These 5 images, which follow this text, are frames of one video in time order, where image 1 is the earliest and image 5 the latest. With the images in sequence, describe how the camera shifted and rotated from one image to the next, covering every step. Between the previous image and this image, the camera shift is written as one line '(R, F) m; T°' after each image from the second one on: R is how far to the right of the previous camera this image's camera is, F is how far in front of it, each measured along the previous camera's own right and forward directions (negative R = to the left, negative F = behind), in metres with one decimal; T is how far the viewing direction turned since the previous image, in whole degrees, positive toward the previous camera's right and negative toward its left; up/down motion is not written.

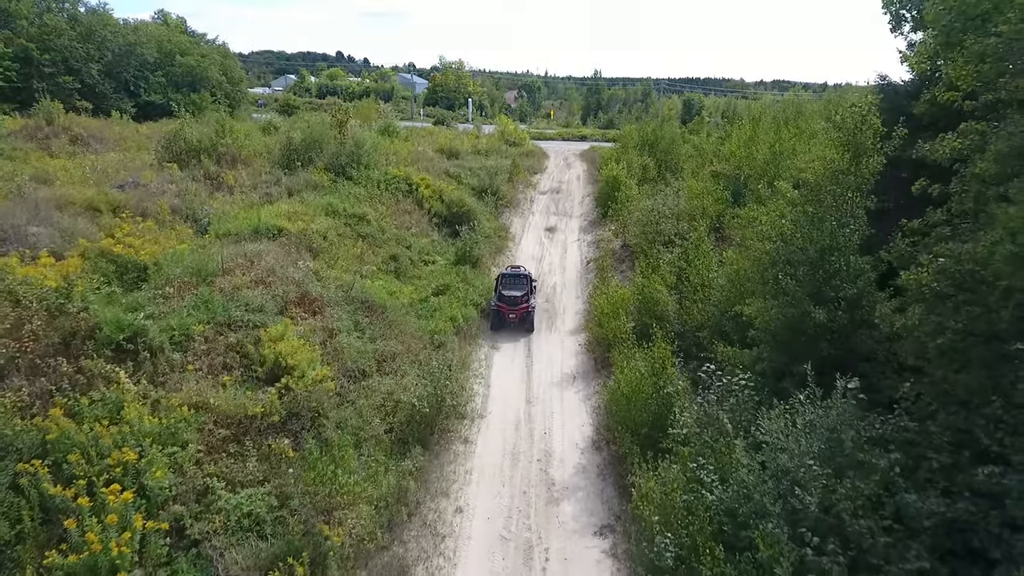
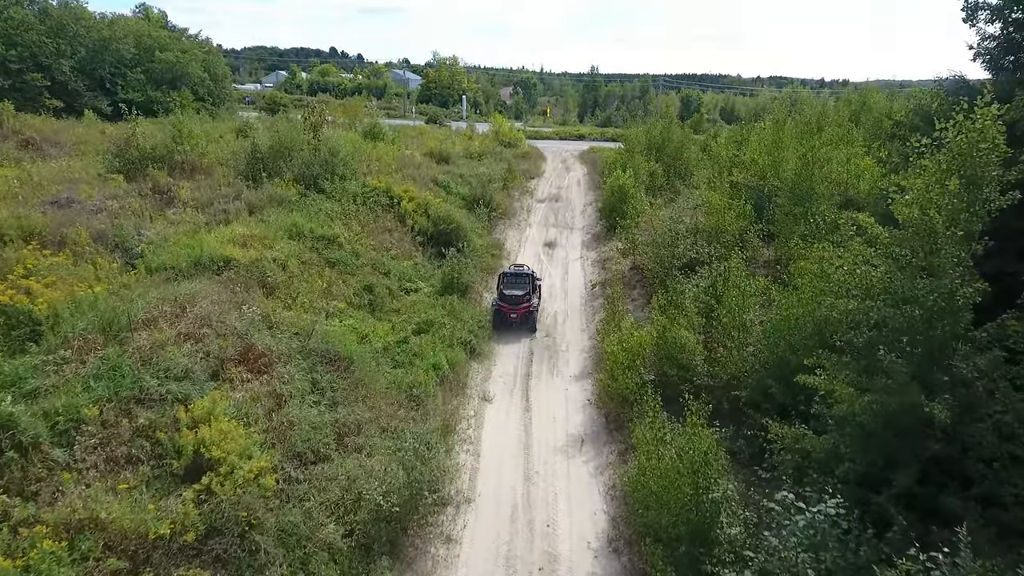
(0.0, +3.0) m; 0°
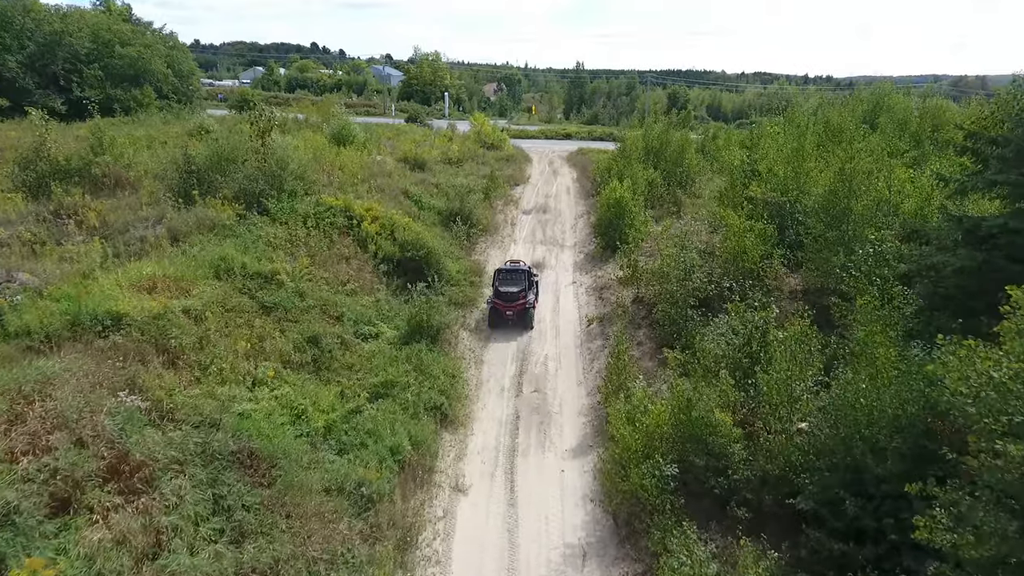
(+0.1, +3.4) m; +1°
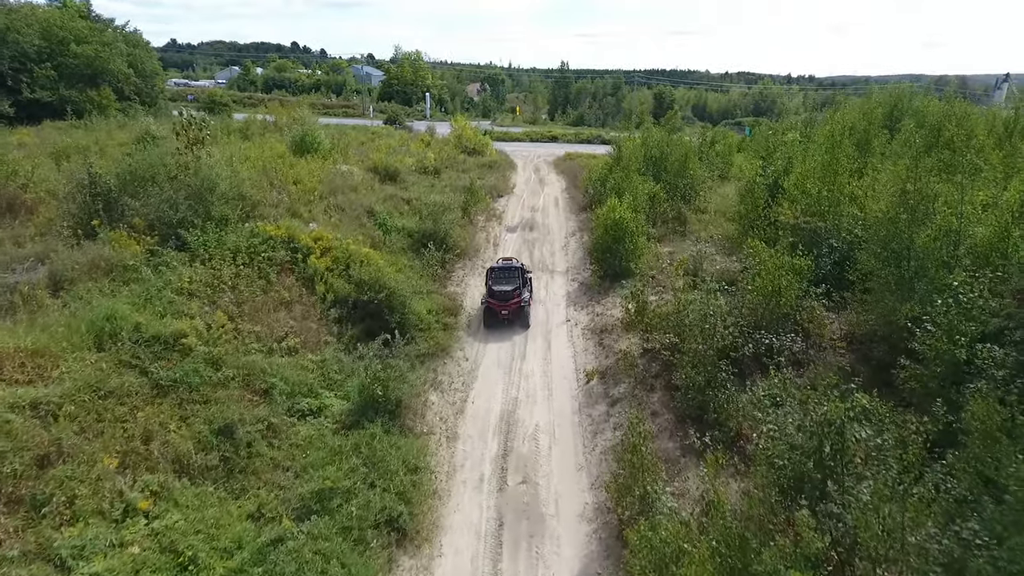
(+0.1, +3.5) m; +1°
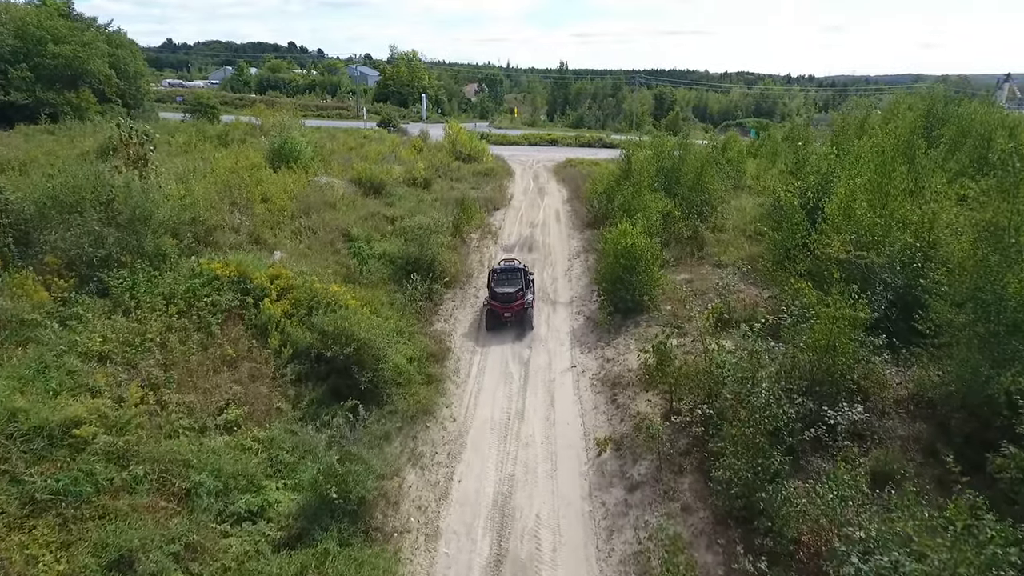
(+0.1, +2.7) m; 0°
